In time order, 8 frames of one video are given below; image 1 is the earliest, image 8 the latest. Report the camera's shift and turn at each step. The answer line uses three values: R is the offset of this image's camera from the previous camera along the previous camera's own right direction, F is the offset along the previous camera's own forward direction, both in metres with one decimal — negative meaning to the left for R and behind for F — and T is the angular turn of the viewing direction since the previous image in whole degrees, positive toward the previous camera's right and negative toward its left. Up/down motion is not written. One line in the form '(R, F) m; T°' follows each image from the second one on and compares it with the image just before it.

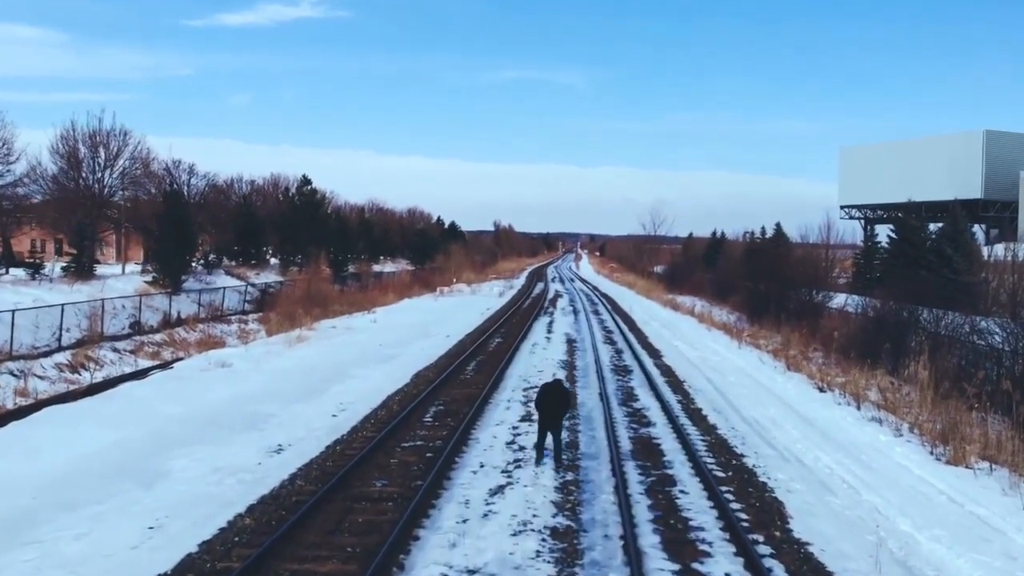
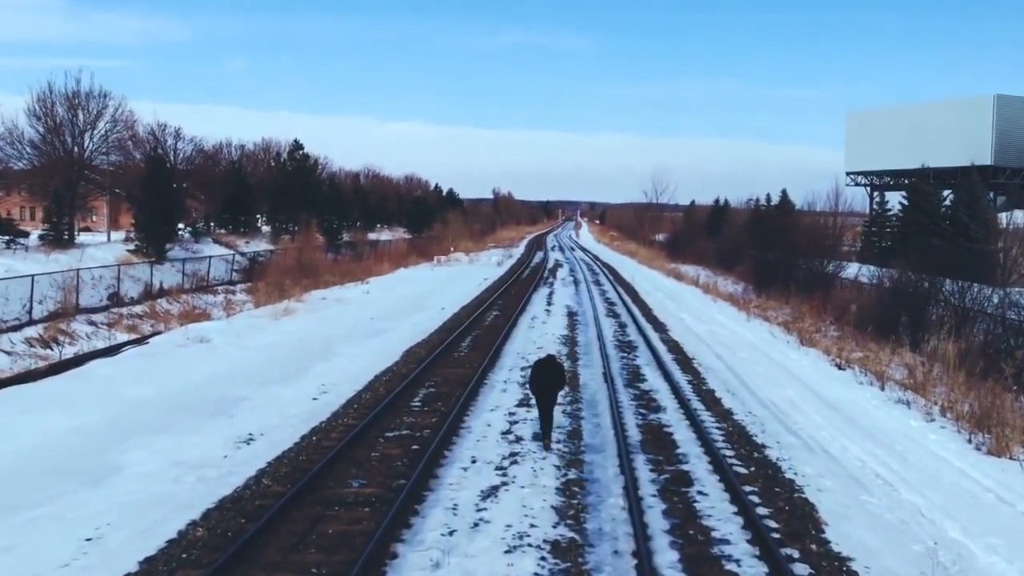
(0.0, +1.3) m; 0°
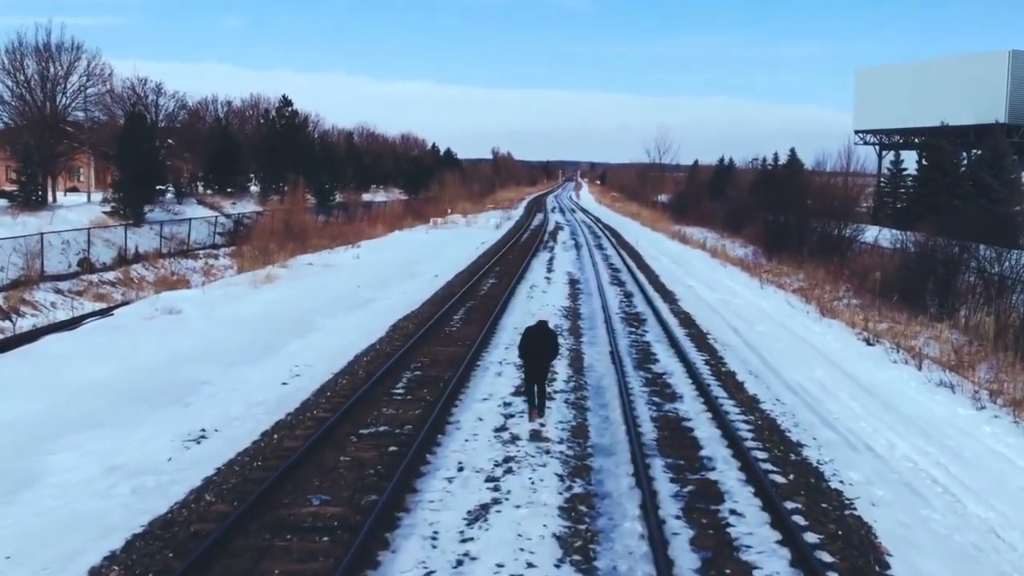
(+0.1, +1.7) m; 0°
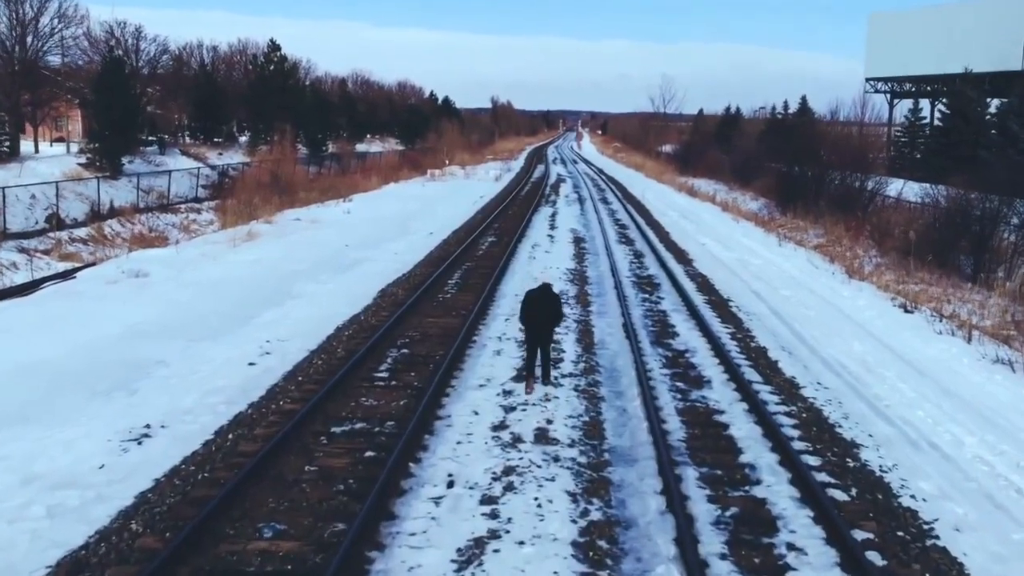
(0.0, +1.6) m; 0°
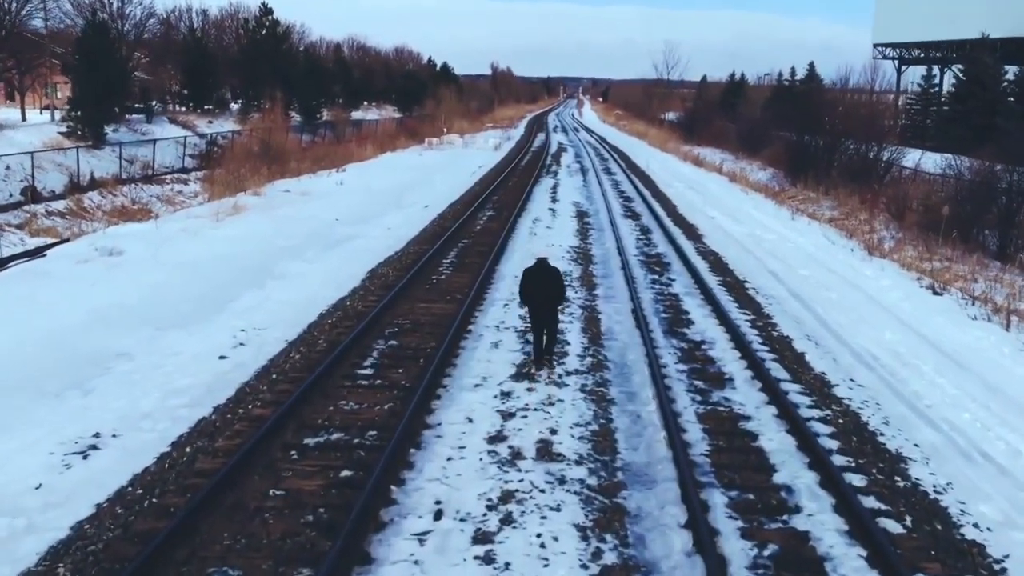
(0.0, +1.0) m; 0°
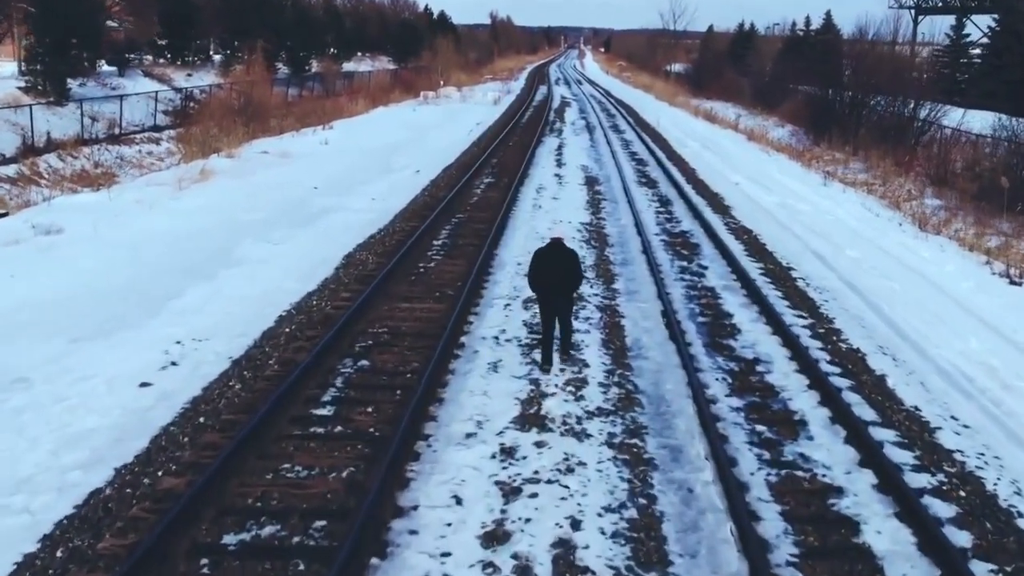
(0.0, +2.1) m; 0°
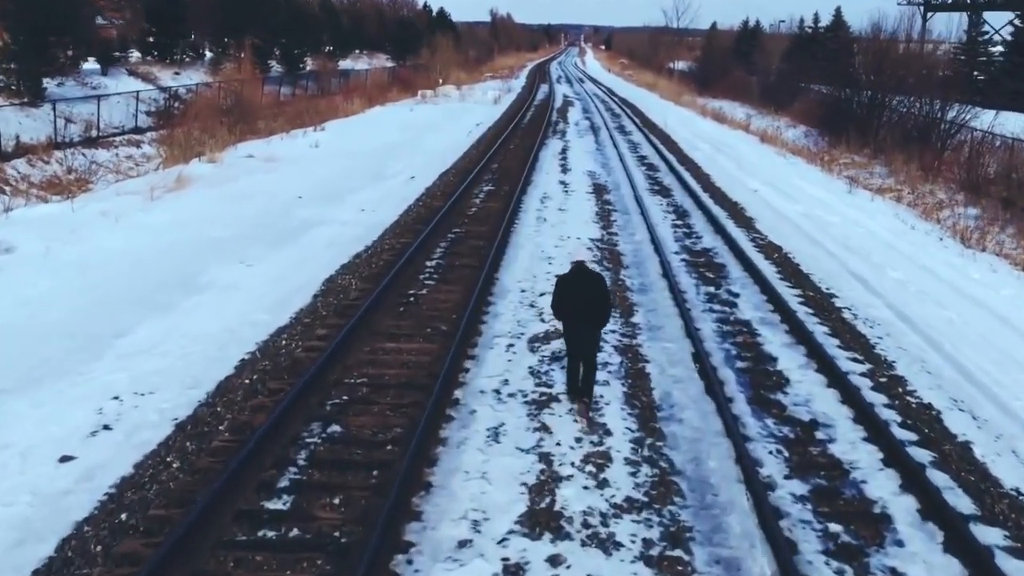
(0.0, +1.4) m; 0°
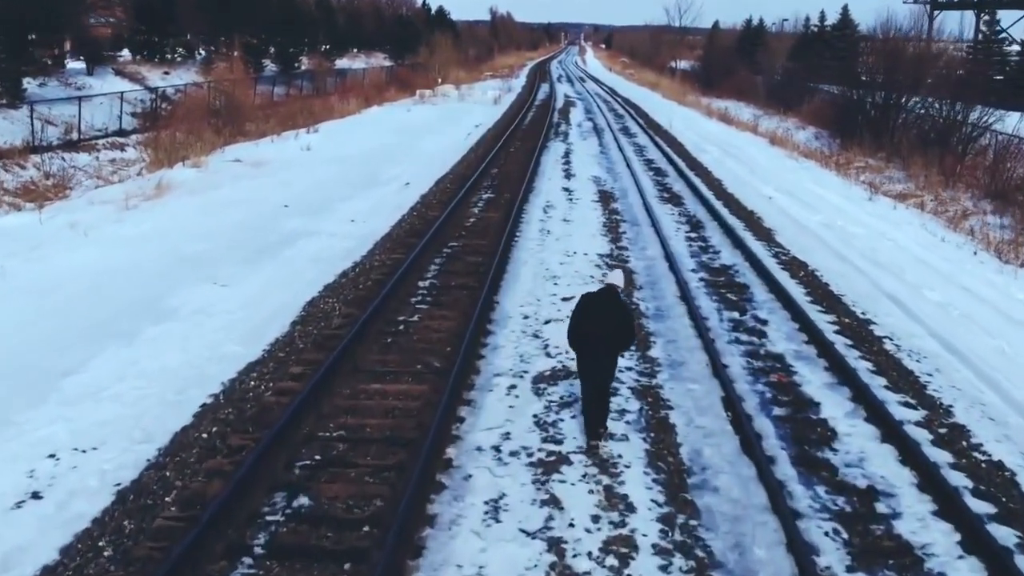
(0.0, +1.0) m; 0°
